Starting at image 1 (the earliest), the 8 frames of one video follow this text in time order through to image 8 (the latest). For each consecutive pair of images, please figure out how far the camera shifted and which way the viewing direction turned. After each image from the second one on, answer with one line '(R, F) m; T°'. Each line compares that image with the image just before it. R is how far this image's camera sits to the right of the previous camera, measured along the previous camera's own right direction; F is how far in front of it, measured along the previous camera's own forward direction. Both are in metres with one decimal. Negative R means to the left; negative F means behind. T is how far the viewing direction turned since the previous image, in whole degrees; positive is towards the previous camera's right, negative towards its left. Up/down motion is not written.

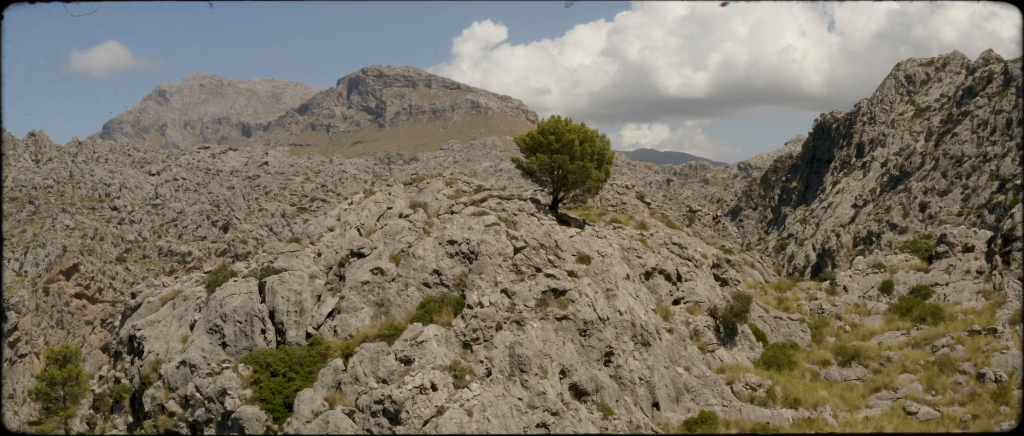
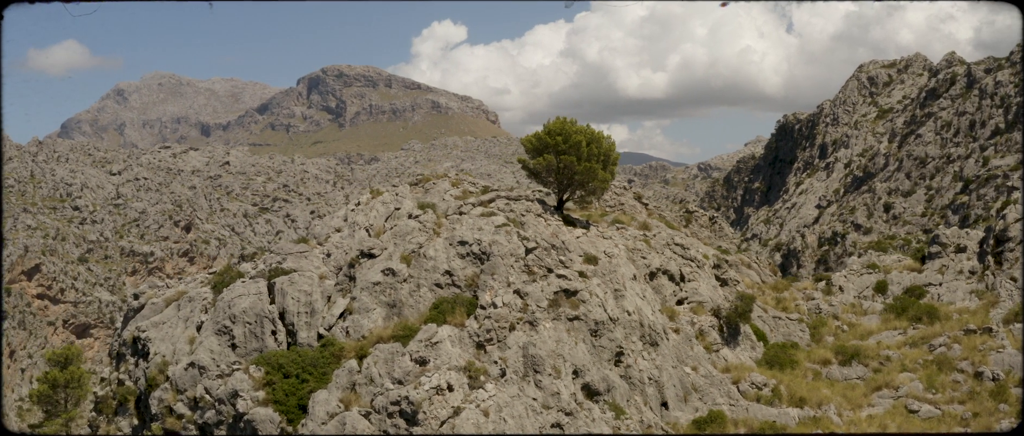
(-0.7, +0.1) m; +1°
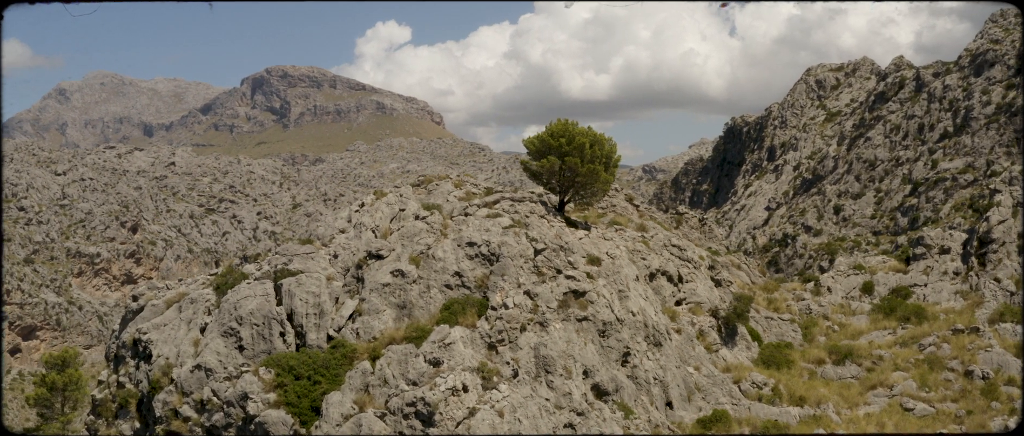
(-0.8, 0.0) m; +1°
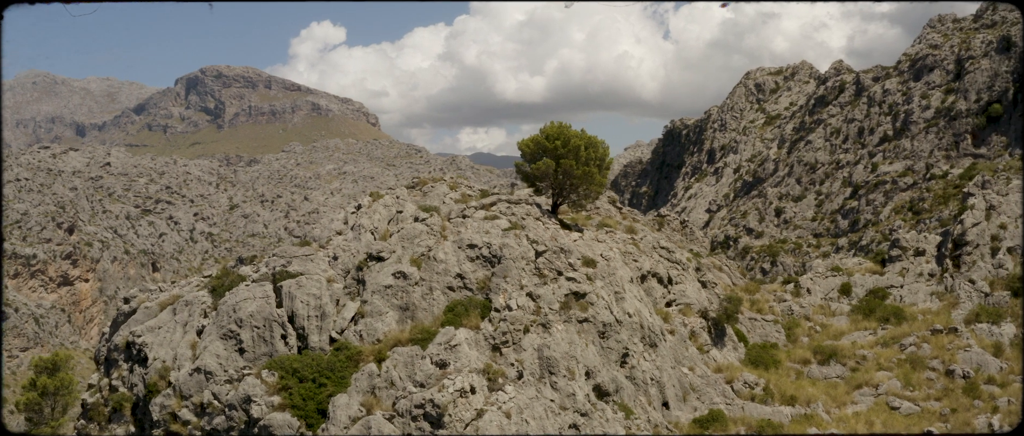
(-0.8, -0.1) m; +2°
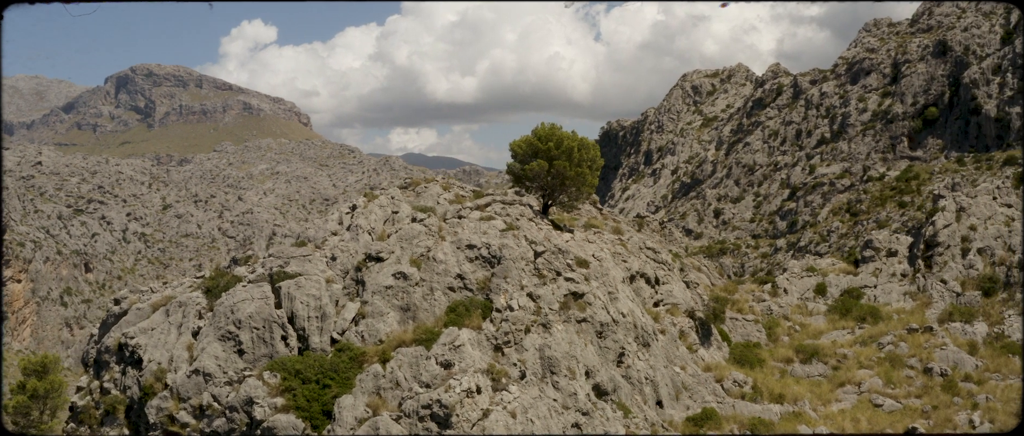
(-0.8, -0.1) m; +2°
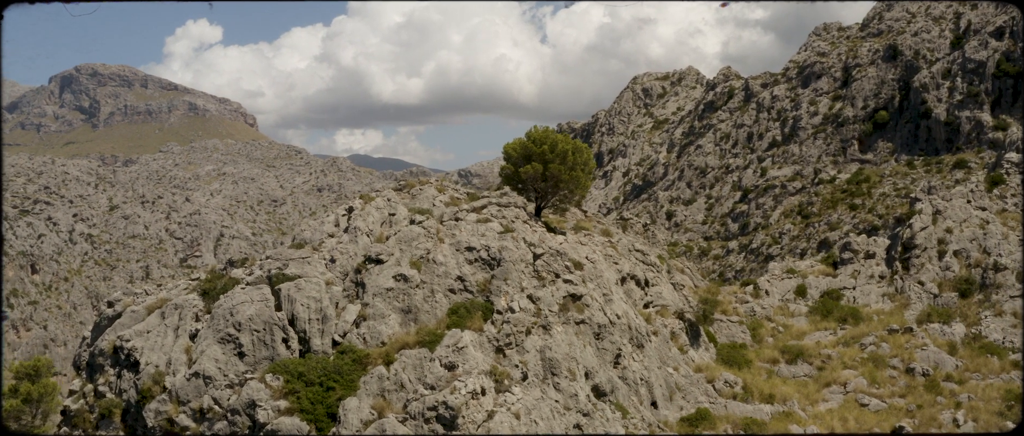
(-0.7, -0.2) m; +2°
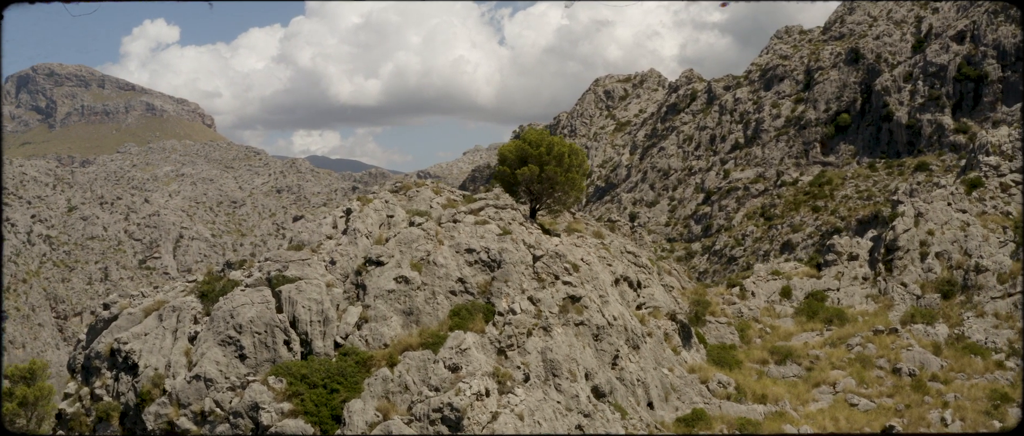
(-0.5, -0.2) m; +1°
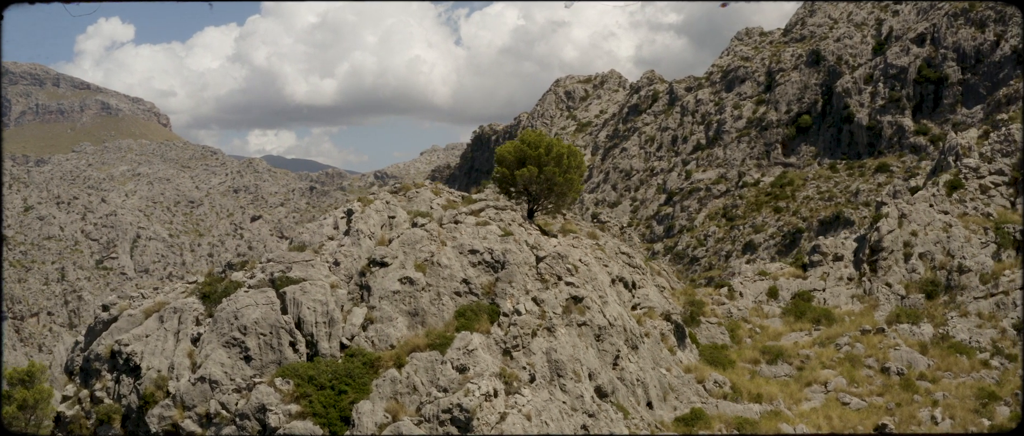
(-0.6, -0.1) m; +1°
